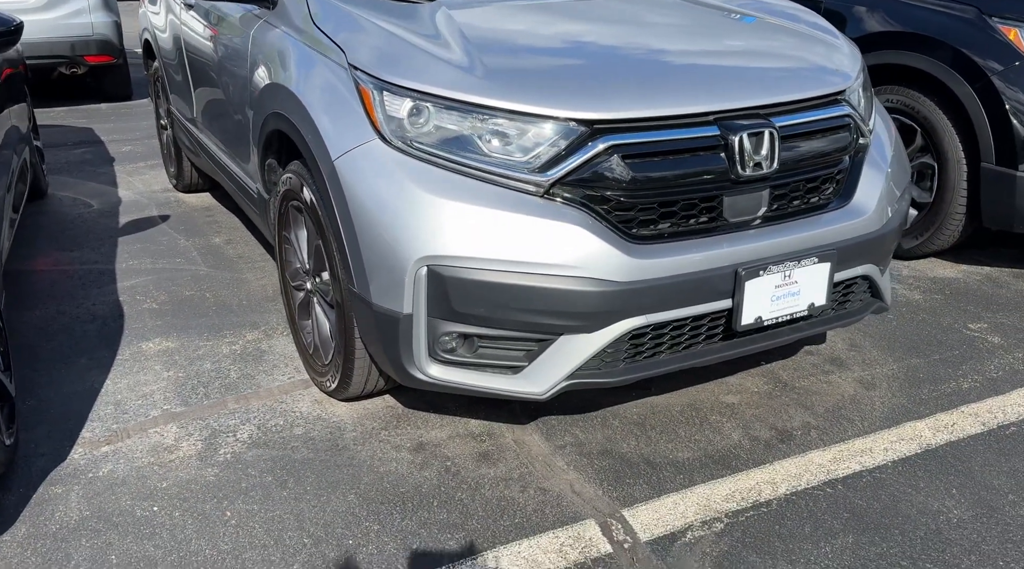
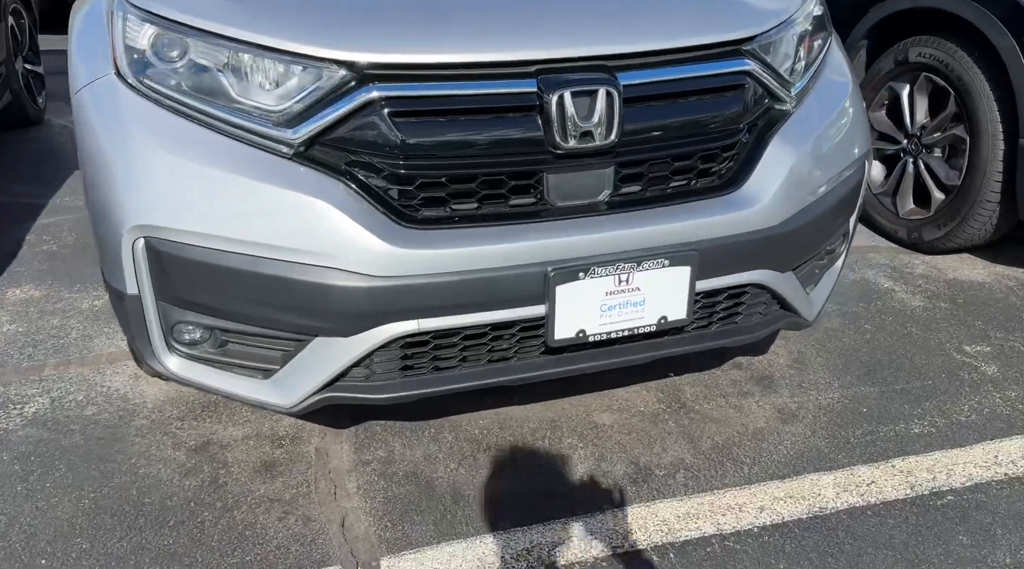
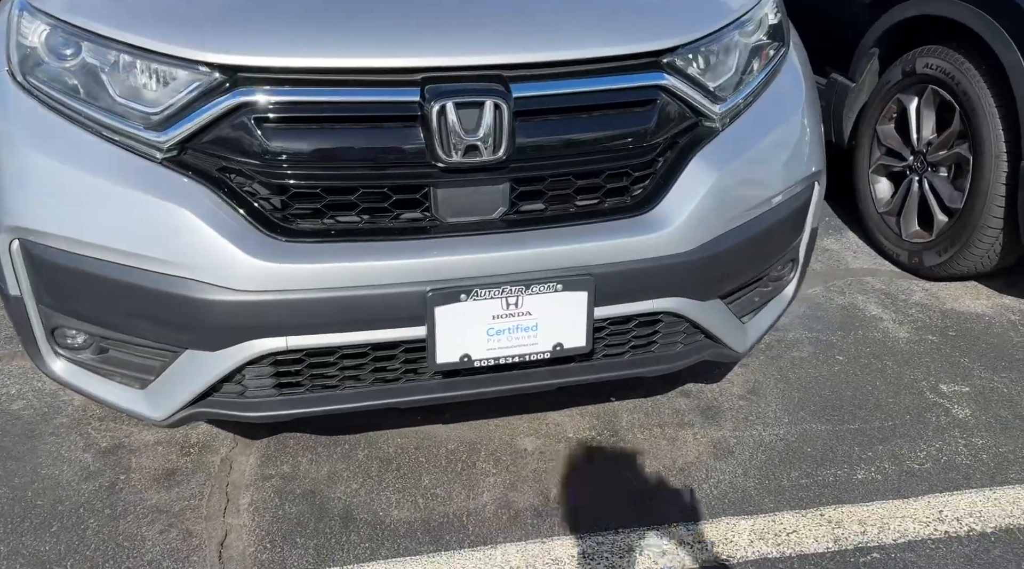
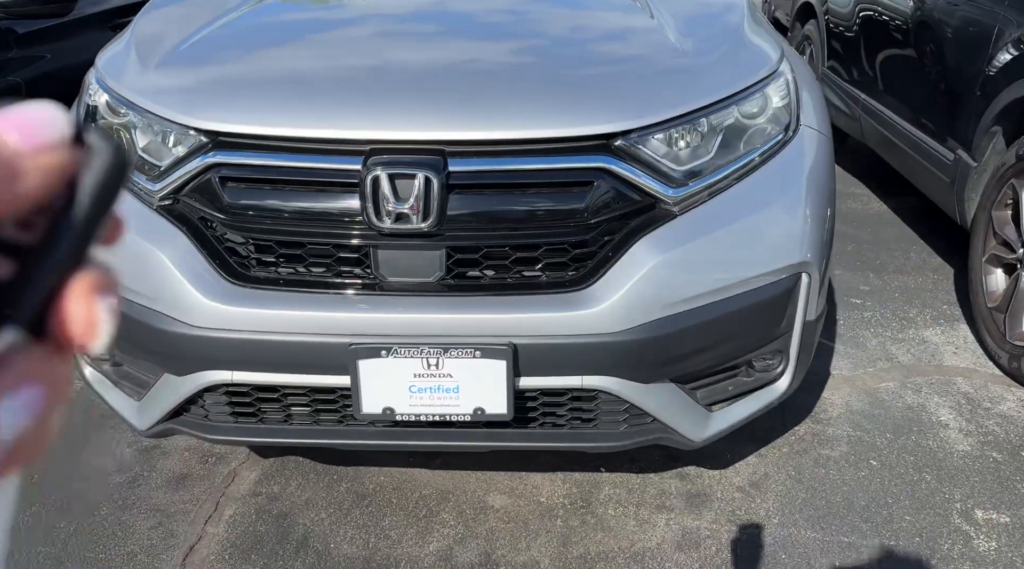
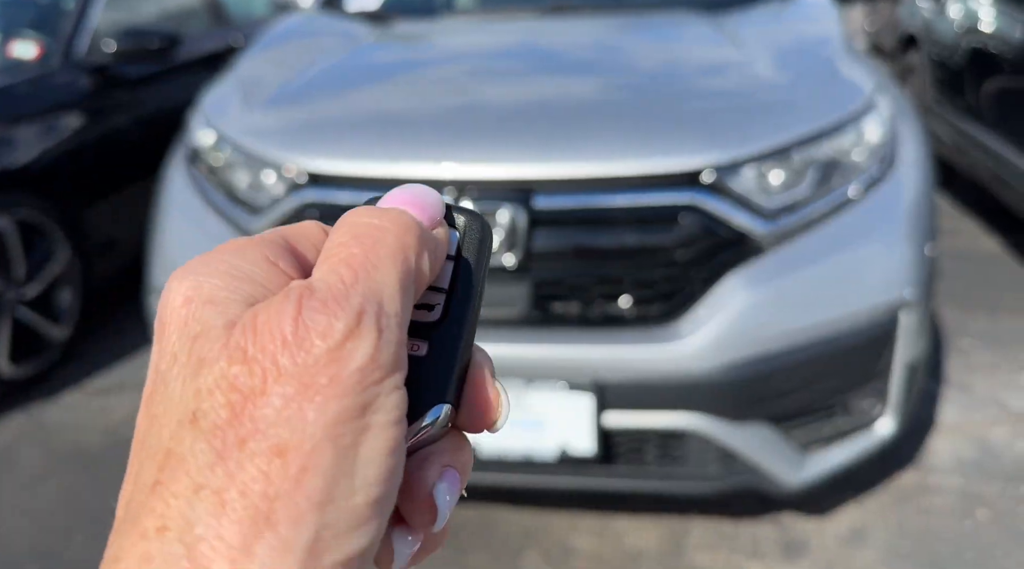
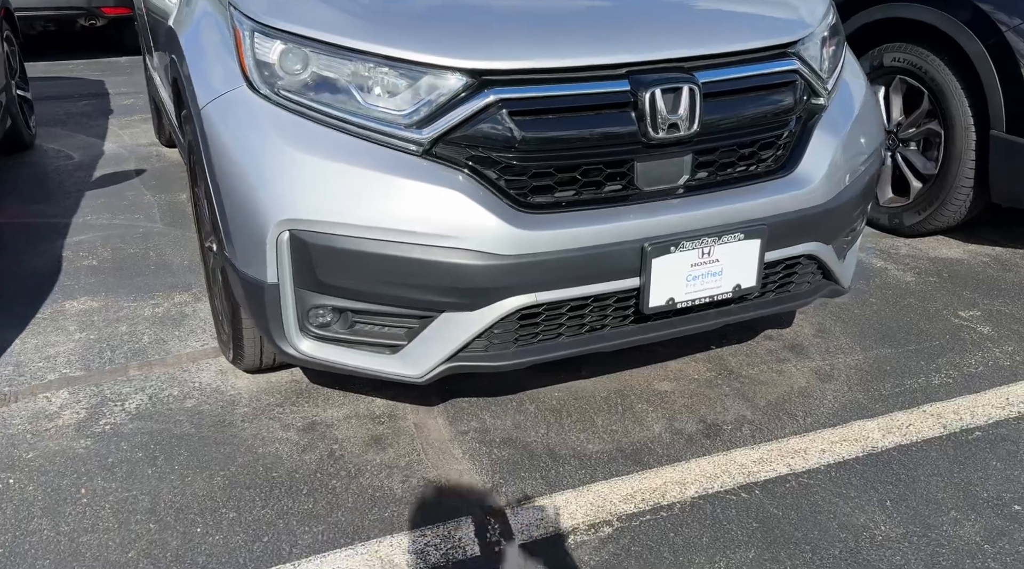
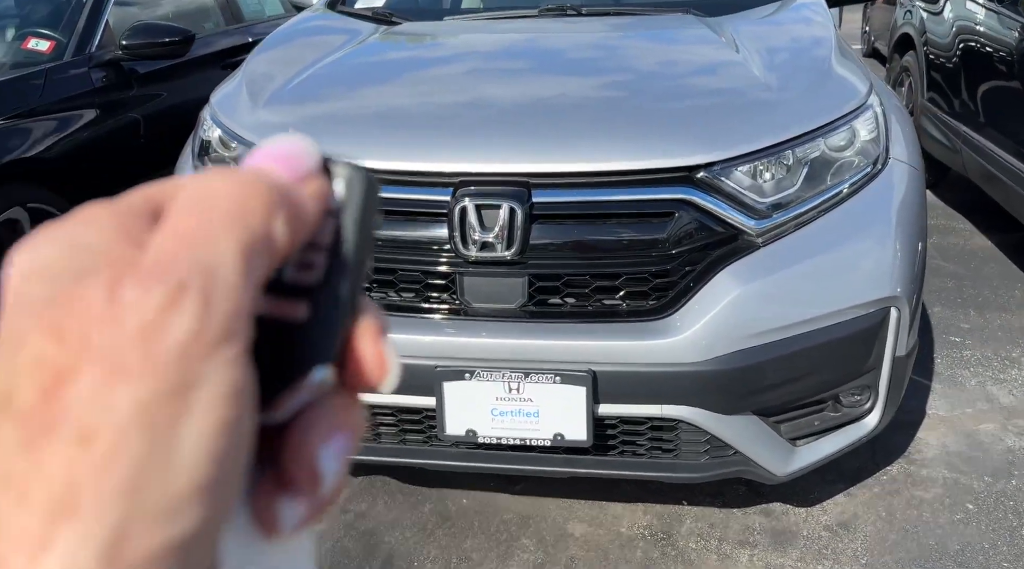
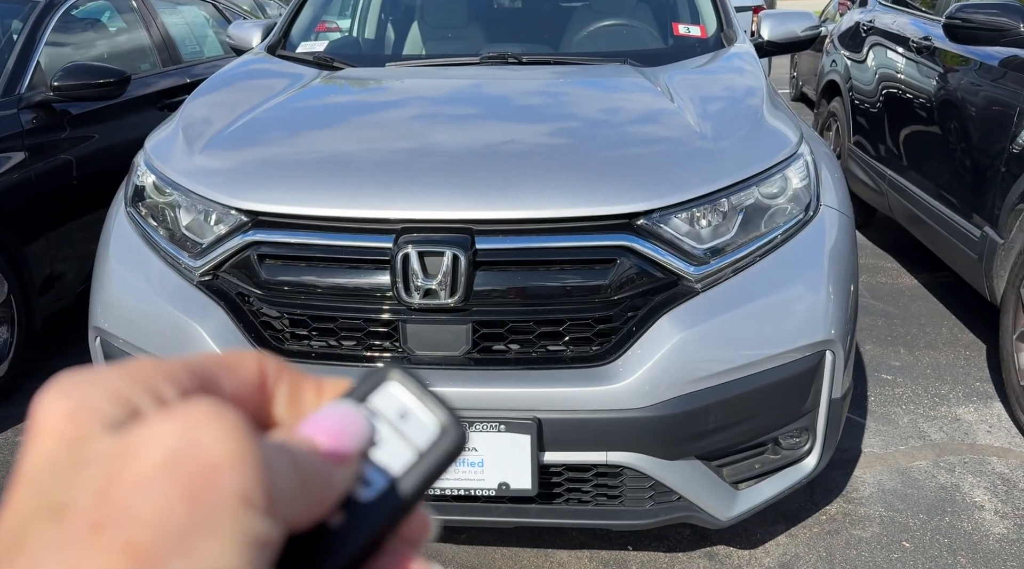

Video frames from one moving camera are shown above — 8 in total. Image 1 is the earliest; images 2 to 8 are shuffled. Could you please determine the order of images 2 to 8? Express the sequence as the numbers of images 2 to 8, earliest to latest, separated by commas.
6, 2, 3, 4, 7, 5, 8
